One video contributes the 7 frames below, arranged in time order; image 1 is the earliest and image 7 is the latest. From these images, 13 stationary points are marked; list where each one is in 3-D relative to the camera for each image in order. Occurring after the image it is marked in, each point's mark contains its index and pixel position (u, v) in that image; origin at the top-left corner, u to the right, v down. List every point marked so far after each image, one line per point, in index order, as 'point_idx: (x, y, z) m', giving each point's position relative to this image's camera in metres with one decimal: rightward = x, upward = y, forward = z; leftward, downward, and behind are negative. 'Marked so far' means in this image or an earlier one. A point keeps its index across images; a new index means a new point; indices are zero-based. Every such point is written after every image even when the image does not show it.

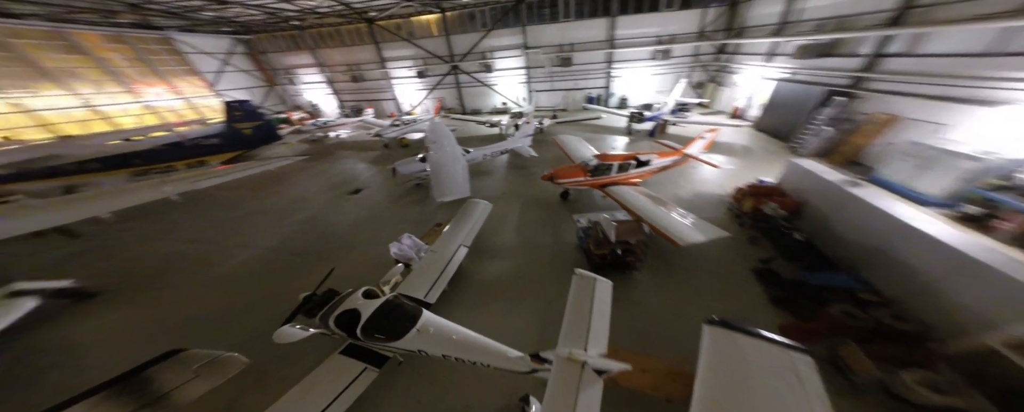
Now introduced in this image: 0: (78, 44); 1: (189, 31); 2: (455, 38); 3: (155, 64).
0: (-23.0, +8.4, +12.0) m
1: (-23.0, +12.1, +15.9) m
2: (-4.9, +12.7, +17.9) m
3: (-22.9, +8.6, +14.3) m
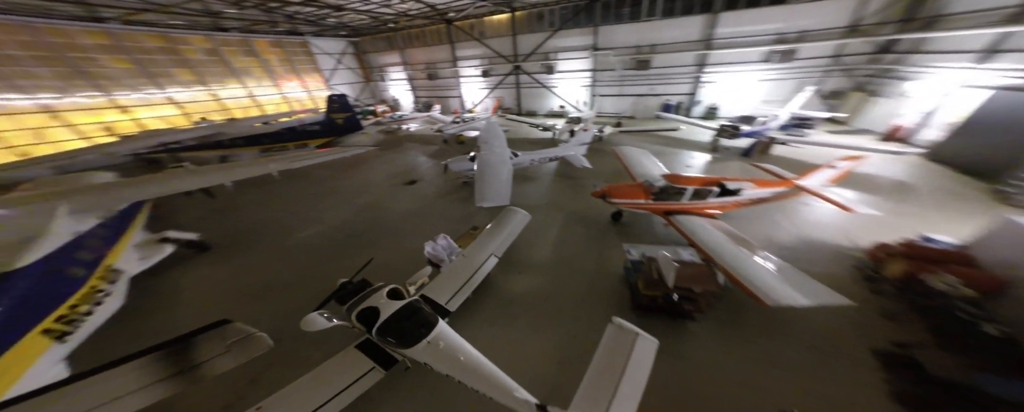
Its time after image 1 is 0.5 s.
0: (-18.7, +11.2, +16.3) m
1: (-17.2, +14.9, +19.9) m
2: (+0.7, +12.8, +17.8) m
3: (-18.0, +11.4, +18.4) m
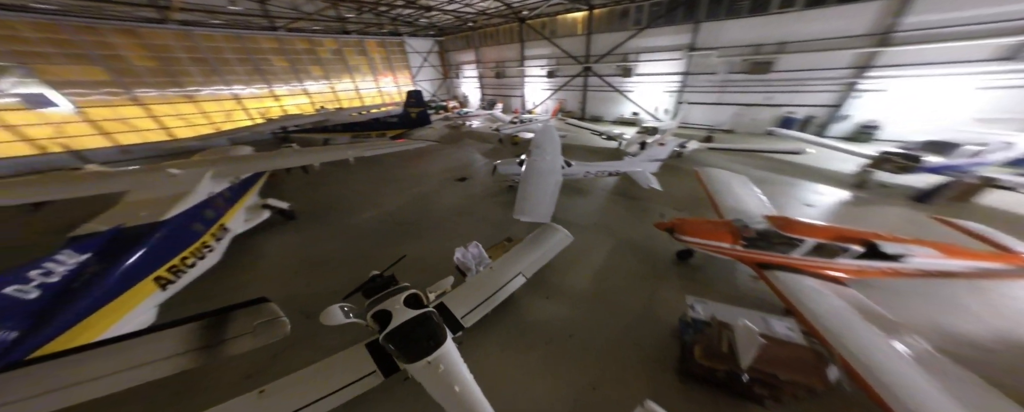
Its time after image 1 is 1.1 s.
0: (-12.8, +13.4, +19.5) m
1: (-10.0, +16.8, +22.6) m
2: (+6.4, +12.0, +16.2) m
3: (-11.6, +13.5, +21.4) m
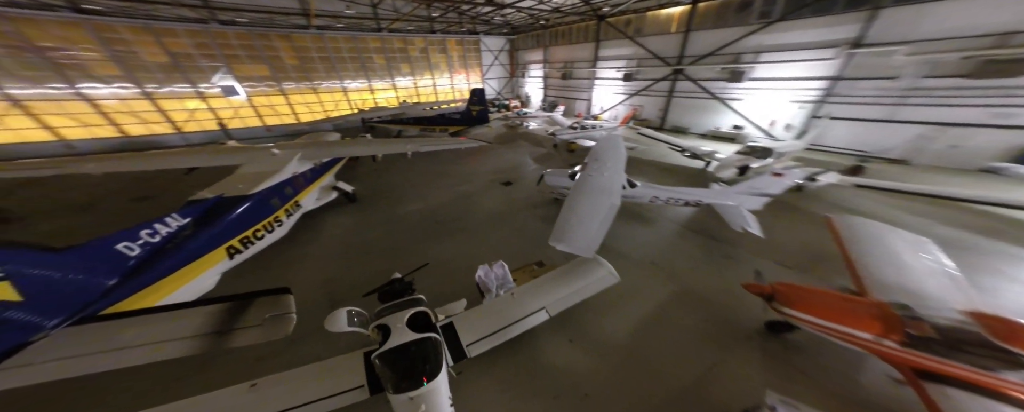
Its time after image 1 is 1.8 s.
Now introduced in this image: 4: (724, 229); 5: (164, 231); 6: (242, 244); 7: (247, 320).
0: (-6.1, +14.6, +21.0) m
1: (-2.2, +17.5, +23.2) m
2: (+11.3, +10.3, +13.3) m
3: (-4.5, +14.5, +22.6) m
4: (+7.0, -0.7, +7.4) m
5: (-5.6, -0.4, +3.7) m
6: (-5.6, -0.8, +4.7) m
7: (-3.3, -1.4, +2.8) m
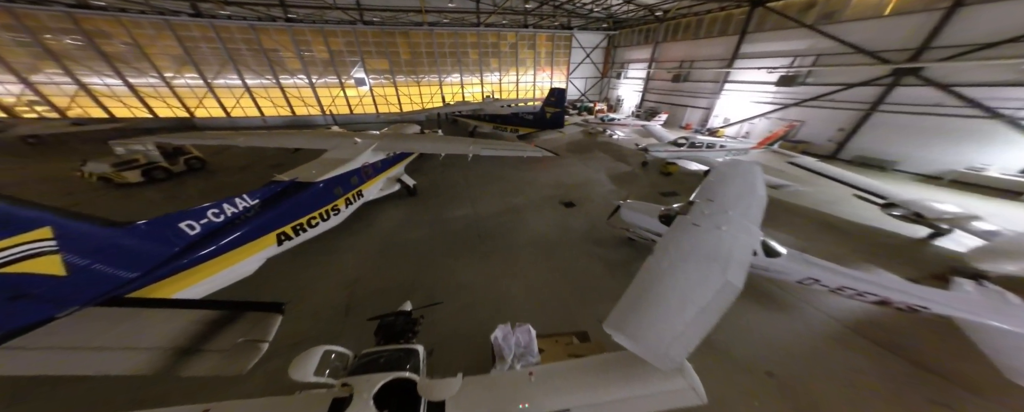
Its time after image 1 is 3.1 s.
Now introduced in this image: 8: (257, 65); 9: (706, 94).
0: (+2.5, +14.4, +20.1) m
1: (+7.4, +16.5, +20.9) m
2: (+15.6, +7.1, +7.6) m
3: (+4.5, +14.0, +21.1) m
4: (+7.9, -2.8, +3.8) m
5: (-5.0, -0.1, +4.0) m
6: (-4.8, -0.5, +5.0) m
7: (-3.3, -1.5, +2.6) m
8: (-16.8, +9.2, +14.9) m
9: (+13.9, +8.0, +15.2) m
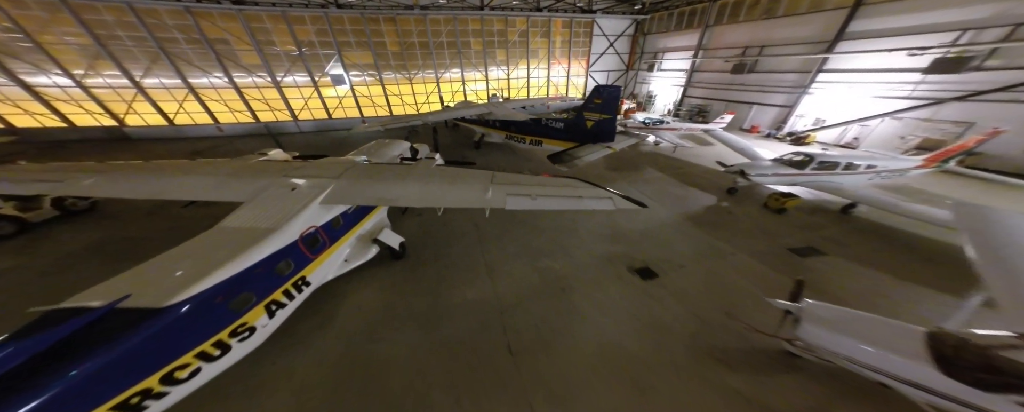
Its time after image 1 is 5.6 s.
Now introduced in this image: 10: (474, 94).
0: (+3.1, +13.2, +17.1) m
1: (+7.9, +15.4, +17.9) m
2: (+16.4, +6.0, +4.8) m
3: (+5.0, +12.8, +18.2) m
4: (+8.9, -4.1, +1.1) m
5: (-4.1, -1.6, +1.2) m
6: (-3.8, -2.1, +2.2) m
7: (-2.3, -3.0, -0.3) m
8: (-16.1, +7.6, +11.9) m
9: (+14.6, +6.9, +12.4) m
10: (-2.9, +8.6, +17.5) m
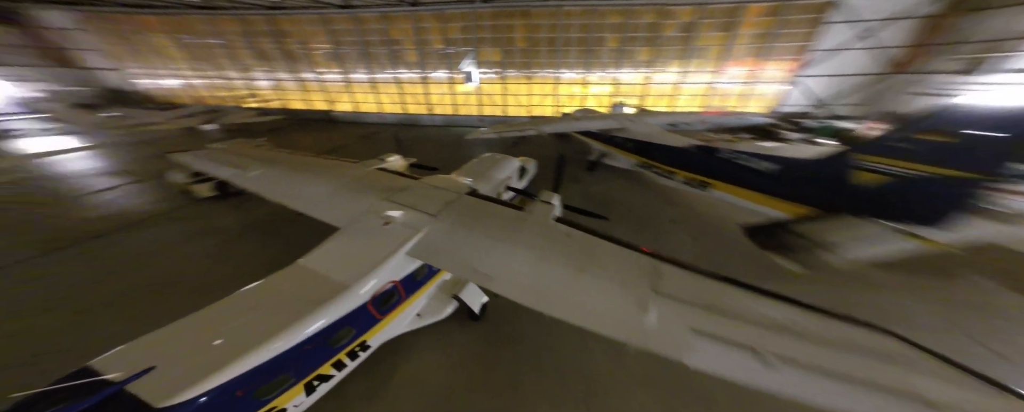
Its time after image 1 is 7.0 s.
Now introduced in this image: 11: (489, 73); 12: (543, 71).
0: (+12.4, +10.1, +12.1) m
1: (+17.6, +11.1, +10.9) m
2: (+18.1, +0.7, -4.0) m
3: (+14.5, +9.2, +12.3) m
4: (+7.7, -7.2, -4.3) m
5: (-3.4, -1.9, +0.6) m
6: (-2.9, -2.4, +1.4) m
7: (-2.6, -3.6, -1.4) m
8: (-8.1, +9.3, +14.6) m
9: (+19.5, +1.6, +3.6) m
10: (+6.1, +6.9, +14.9) m
11: (-1.1, +8.4, +14.7) m
12: (+2.5, +8.4, +14.4) m
